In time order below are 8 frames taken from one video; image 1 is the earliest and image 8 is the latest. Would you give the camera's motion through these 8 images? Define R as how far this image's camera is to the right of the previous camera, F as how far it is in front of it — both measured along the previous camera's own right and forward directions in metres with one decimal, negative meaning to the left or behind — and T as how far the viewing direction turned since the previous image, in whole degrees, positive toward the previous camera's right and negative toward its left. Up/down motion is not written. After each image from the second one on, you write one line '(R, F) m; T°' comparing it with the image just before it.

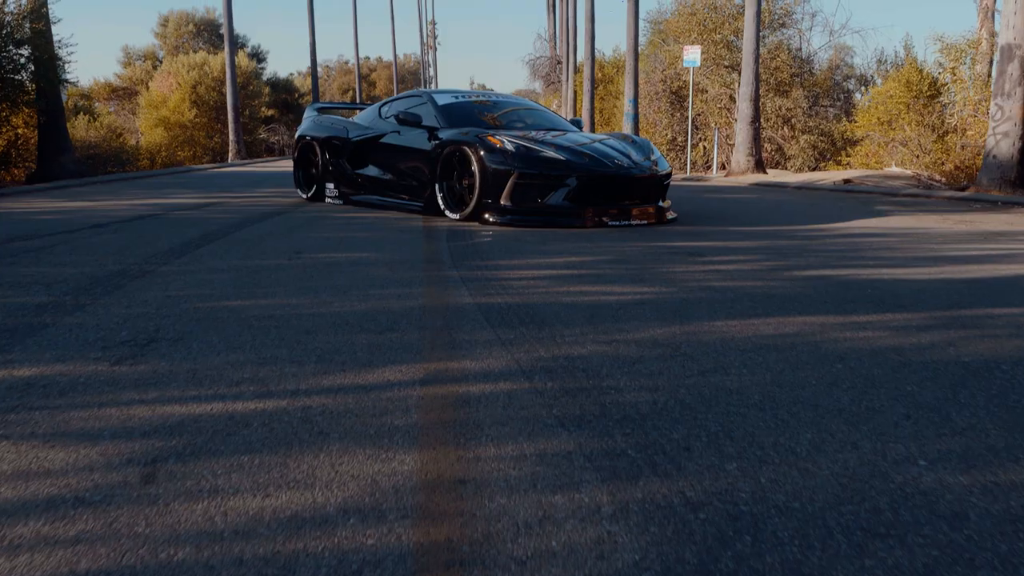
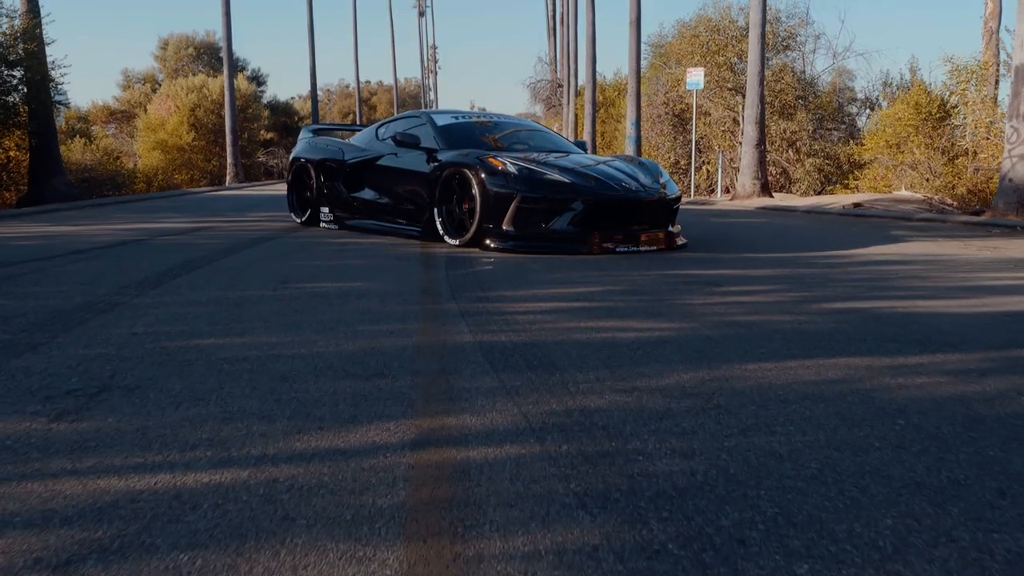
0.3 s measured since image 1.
(0.0, +0.4) m; 0°
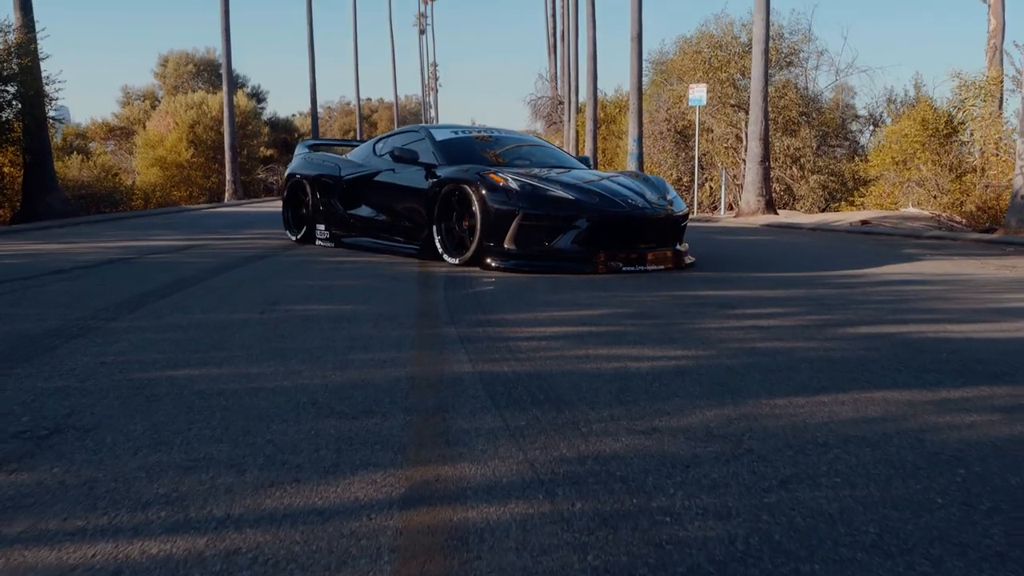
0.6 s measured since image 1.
(0.0, +0.3) m; 0°
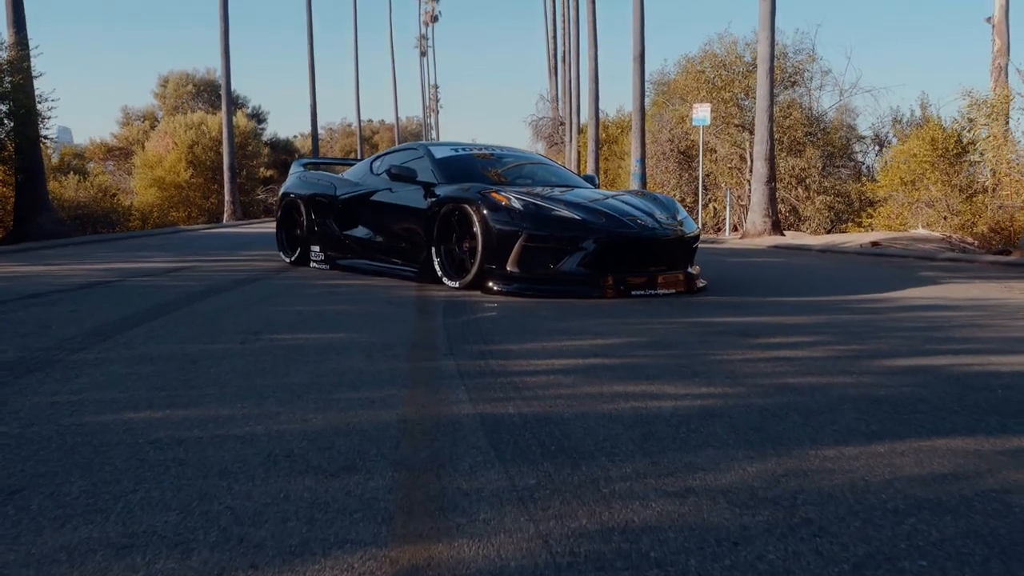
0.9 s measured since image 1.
(0.0, +0.4) m; 0°
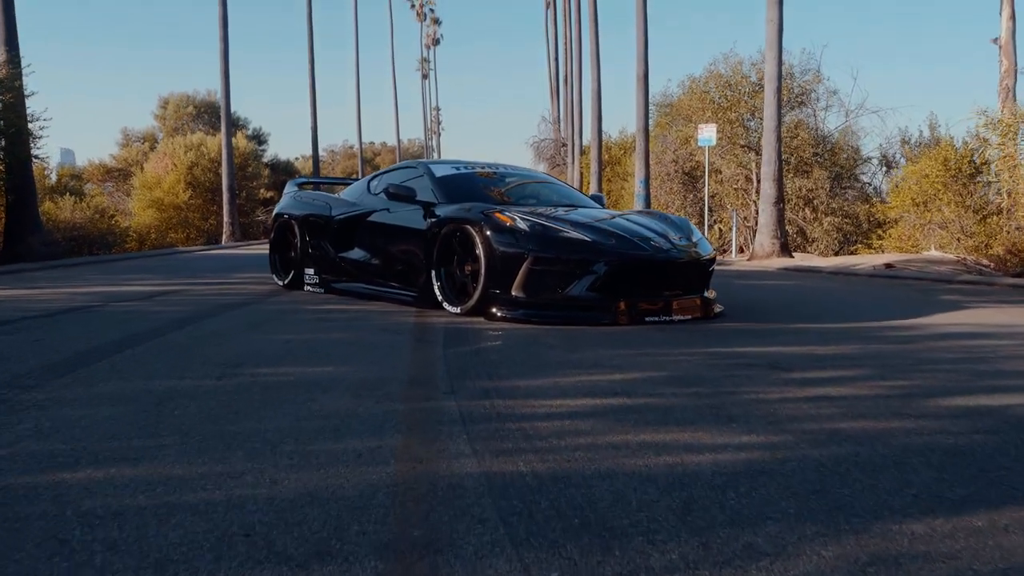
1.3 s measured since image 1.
(0.0, +0.5) m; 0°
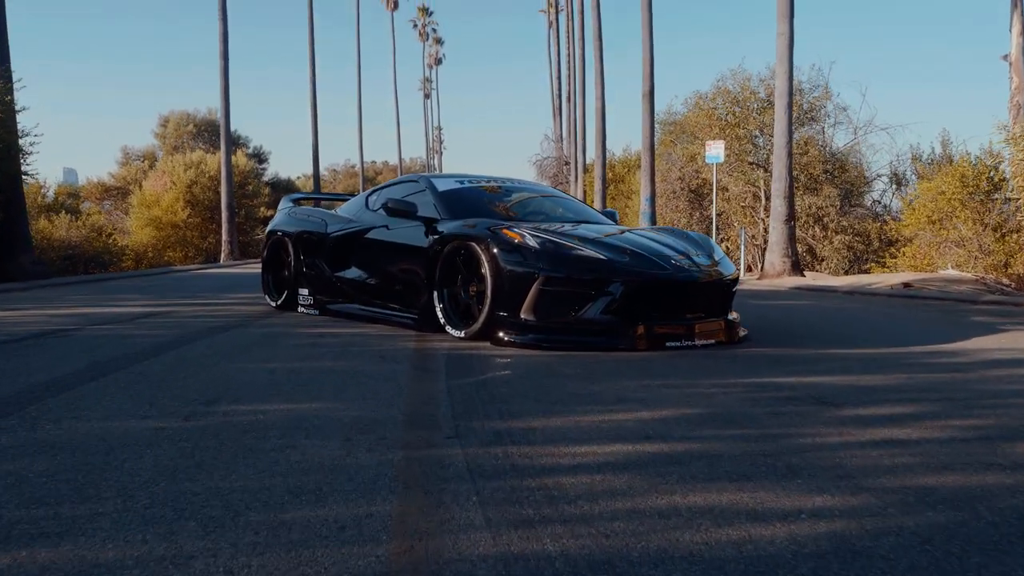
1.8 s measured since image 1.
(0.0, +0.6) m; 0°
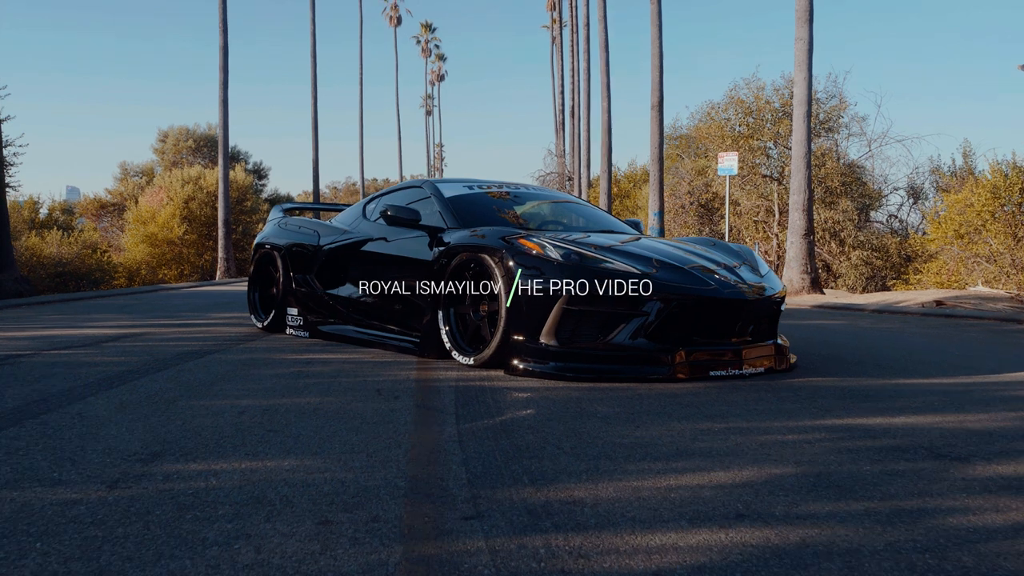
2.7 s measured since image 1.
(-0.1, +0.9) m; 0°
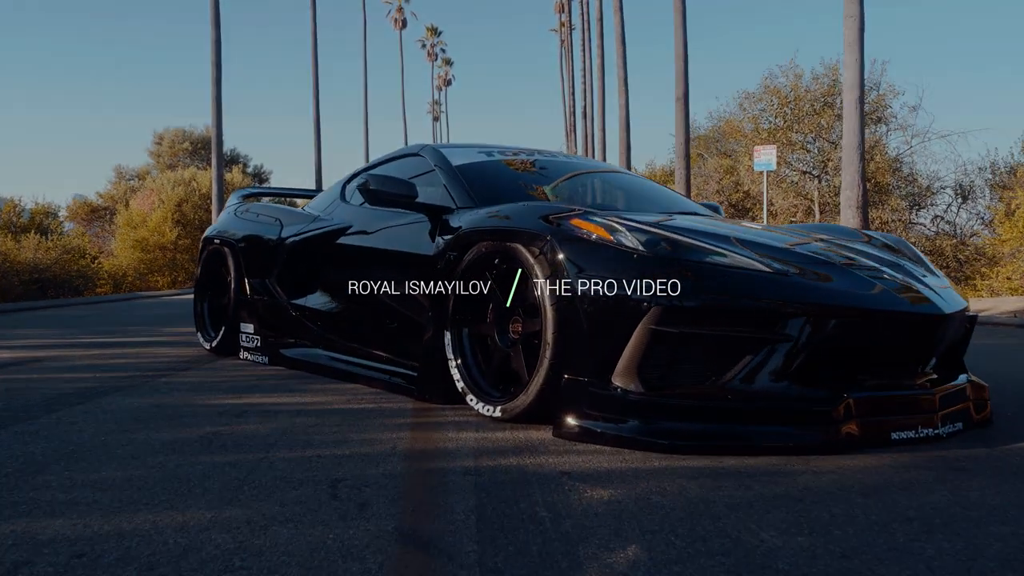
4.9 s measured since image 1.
(-0.2, +2.2) m; 0°
